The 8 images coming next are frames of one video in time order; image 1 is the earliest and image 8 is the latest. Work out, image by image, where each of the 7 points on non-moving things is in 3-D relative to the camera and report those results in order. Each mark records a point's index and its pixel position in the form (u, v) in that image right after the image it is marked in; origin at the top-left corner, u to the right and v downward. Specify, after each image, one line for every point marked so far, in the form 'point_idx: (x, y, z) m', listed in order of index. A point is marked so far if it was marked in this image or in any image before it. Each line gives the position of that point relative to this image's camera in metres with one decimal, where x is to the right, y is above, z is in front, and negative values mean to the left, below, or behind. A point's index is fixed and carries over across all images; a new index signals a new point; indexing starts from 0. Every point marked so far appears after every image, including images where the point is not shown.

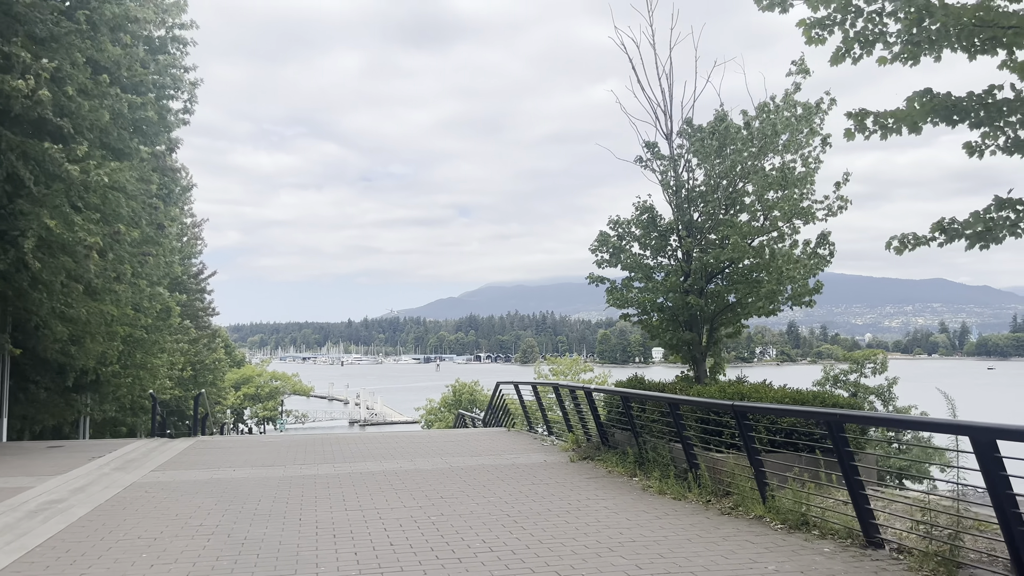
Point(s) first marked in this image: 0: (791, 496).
0: (+2.4, -1.8, +7.1) m
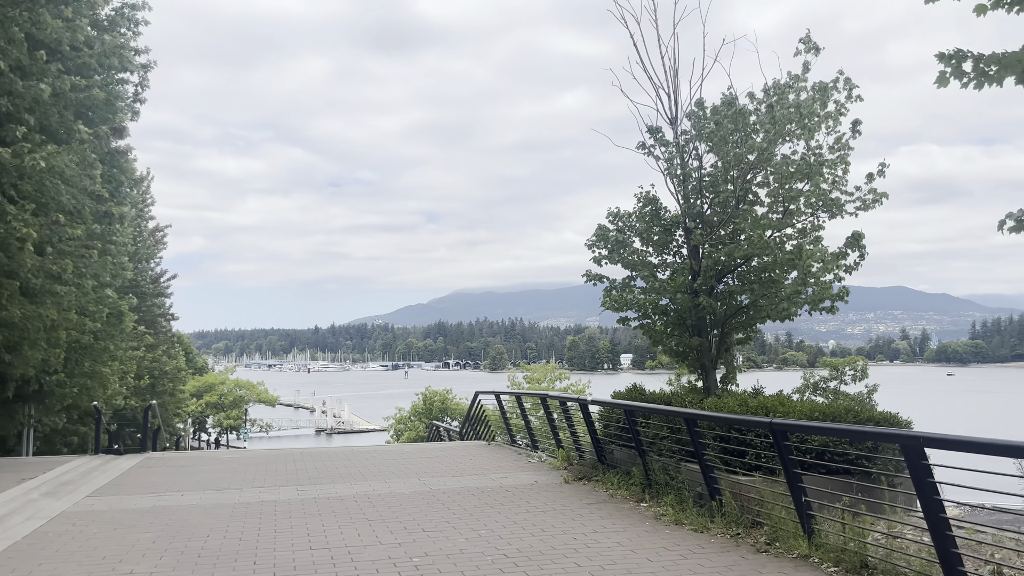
0: (+2.4, -1.8, +6.0) m
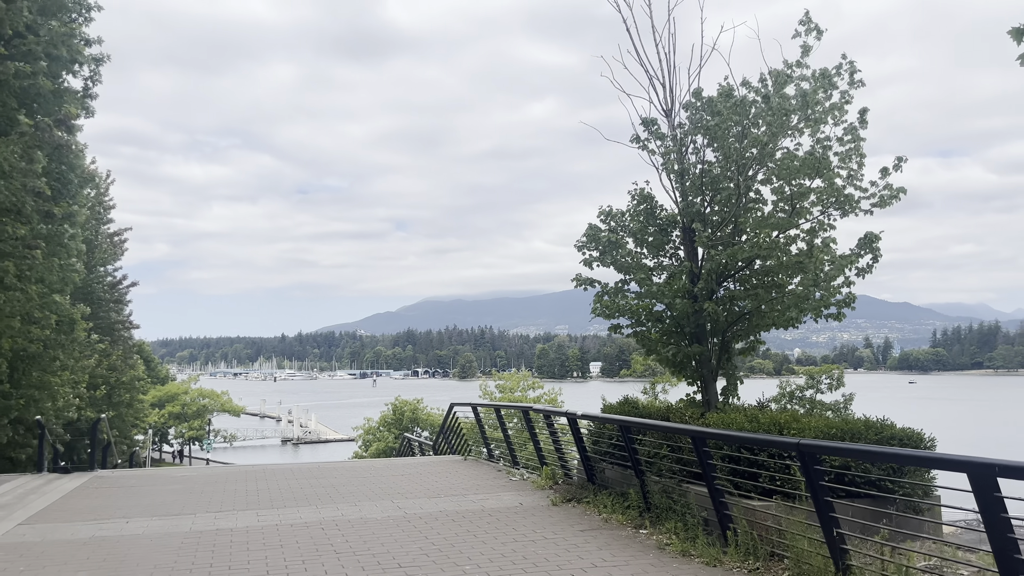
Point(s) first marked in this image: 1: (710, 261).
0: (+2.4, -1.8, +5.2) m
1: (+2.2, +0.3, +8.8) m
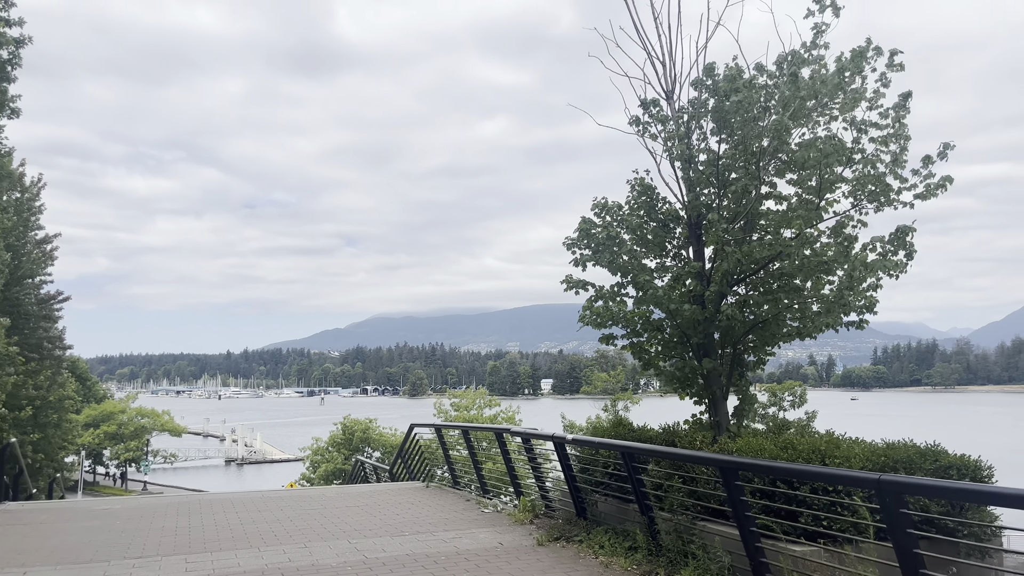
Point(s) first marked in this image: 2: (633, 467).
0: (+2.4, -1.8, +4.1) m
1: (+2.0, +0.3, +7.7) m
2: (+1.0, -1.5, +6.9) m
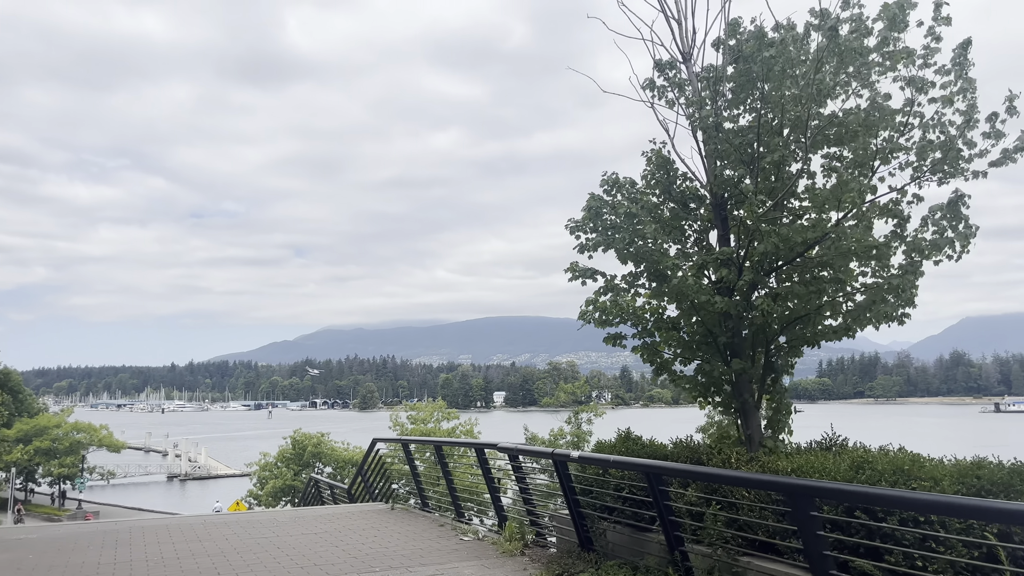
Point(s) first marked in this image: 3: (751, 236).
0: (+2.6, -1.7, +3.0) m
1: (+2.0, +0.3, +6.6) m
2: (+1.0, -1.4, +5.7) m
3: (+1.9, +0.4, +6.6) m
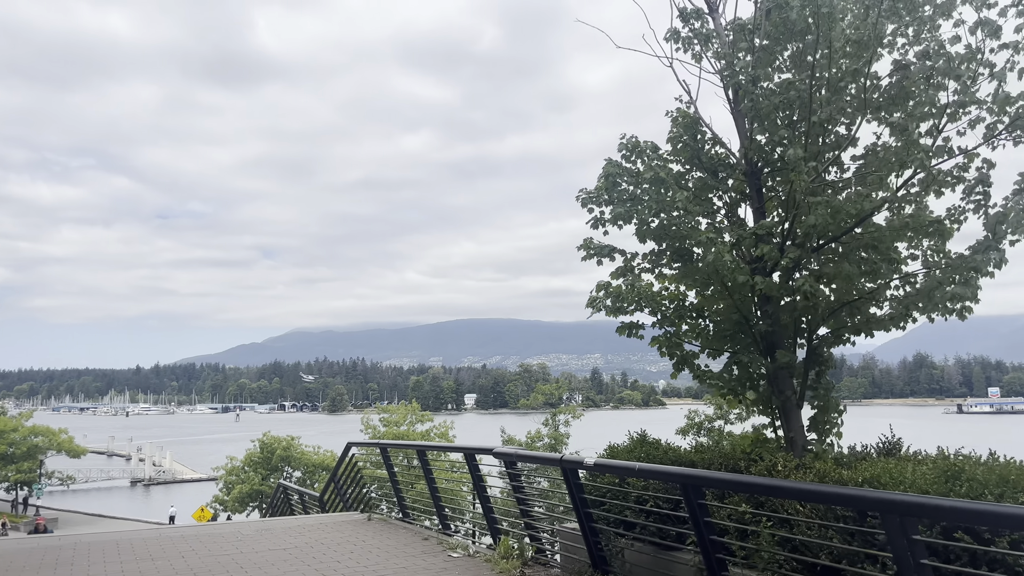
0: (+2.8, -1.5, +2.1) m
1: (+2.0, +0.5, +5.7) m
2: (+1.1, -1.3, +4.8) m
3: (+2.0, +0.6, +5.8) m
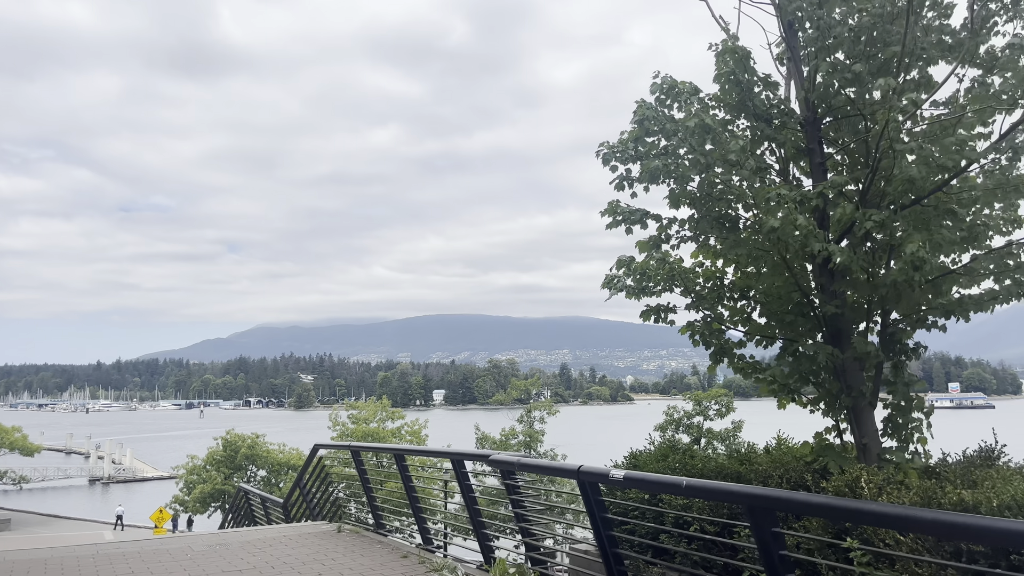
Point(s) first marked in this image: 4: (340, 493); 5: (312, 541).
0: (+2.9, -1.4, +1.1) m
1: (+2.0, +0.6, +4.7) m
2: (+1.2, -1.1, +3.7) m
3: (+2.0, +0.7, +4.7) m
4: (-2.4, -2.9, +11.3) m
5: (-2.3, -2.9, +9.4) m
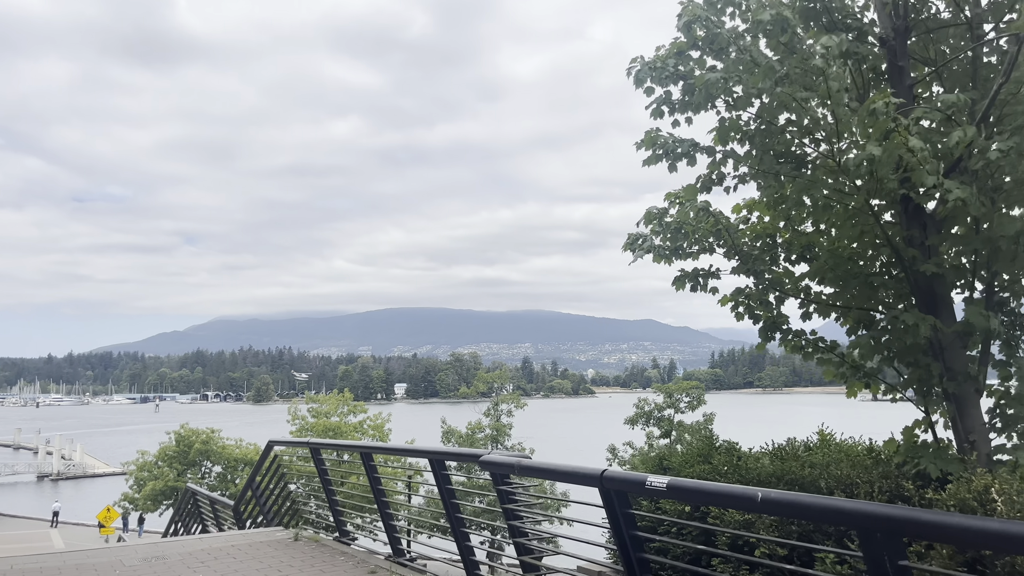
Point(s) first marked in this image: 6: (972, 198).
0: (+3.1, -1.2, +0.2) m
1: (+2.1, +0.8, +3.7) m
2: (+1.3, -0.9, +2.7) m
3: (+2.1, +0.9, +3.7) m
4: (-2.7, -2.6, +10.1) m
5: (-2.5, -2.7, +8.2) m
6: (+1.9, +0.3, +3.6) m
